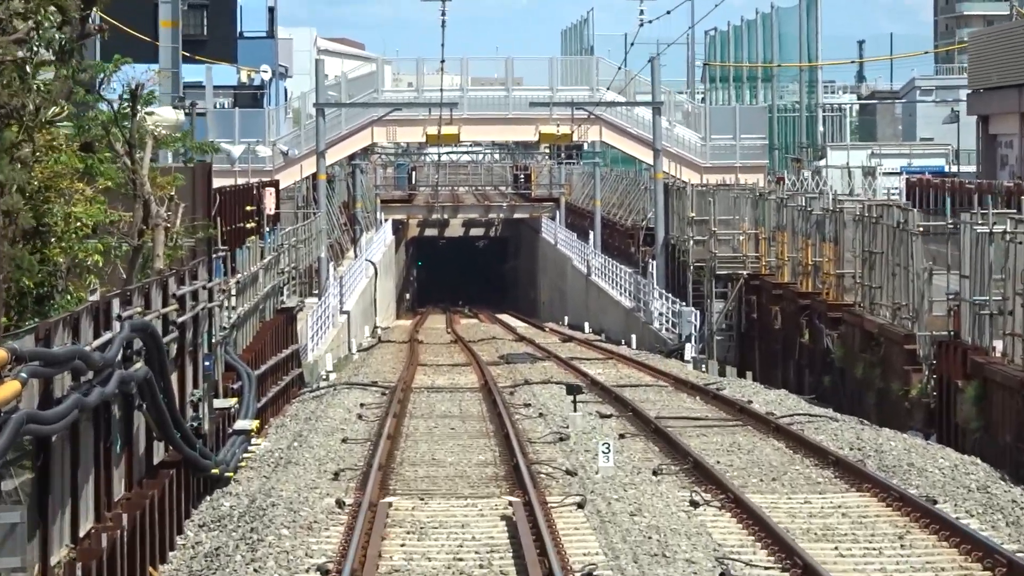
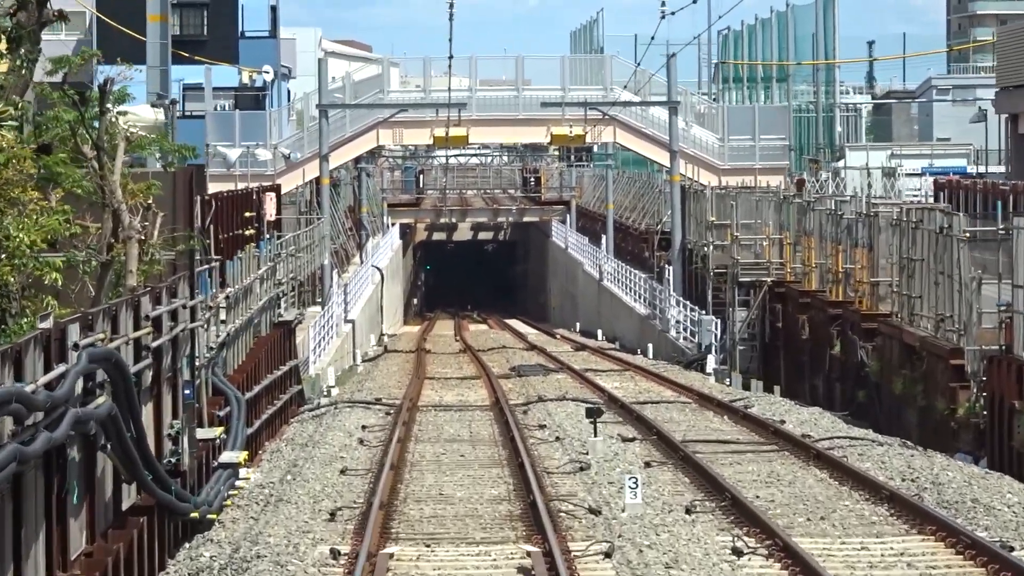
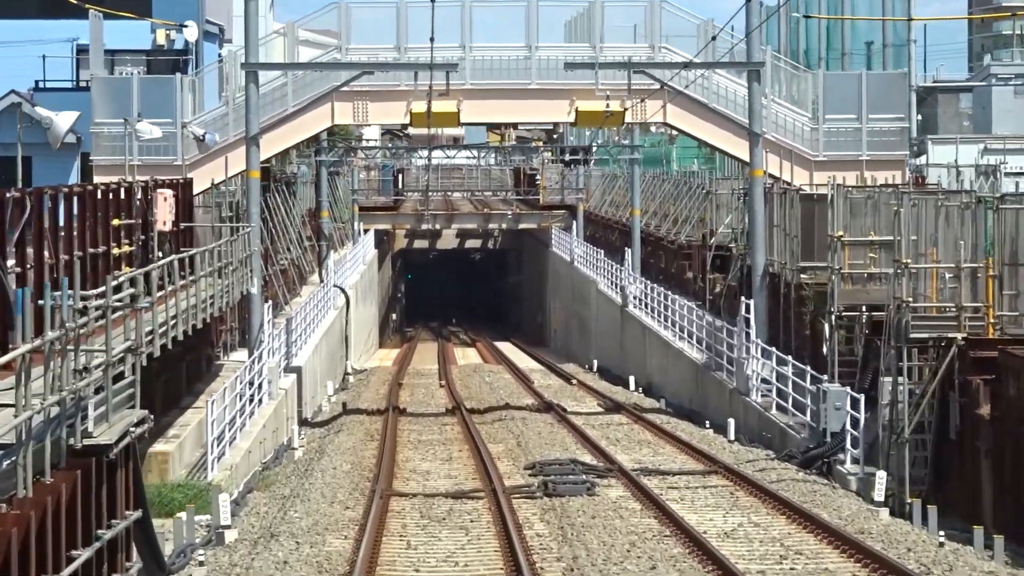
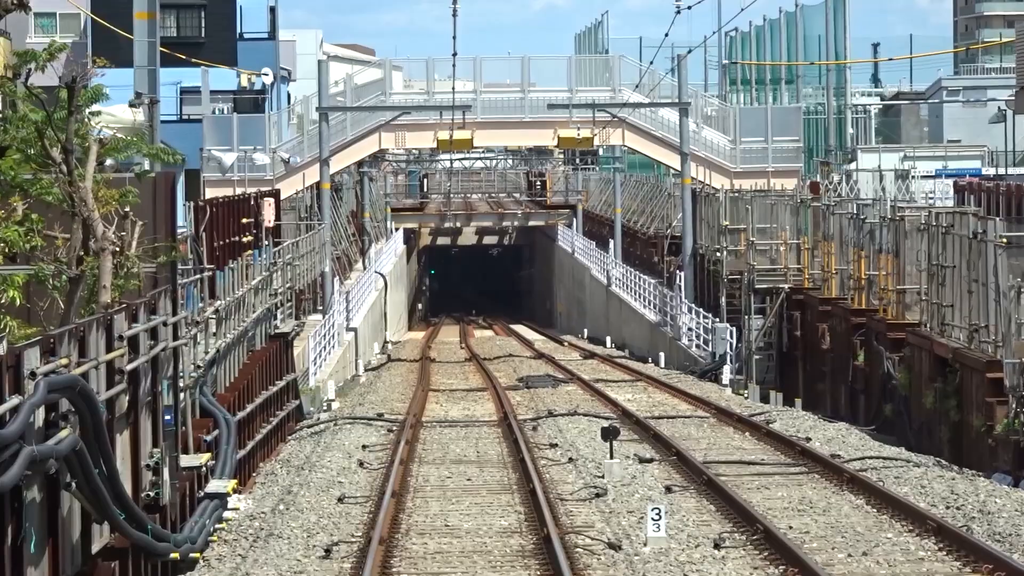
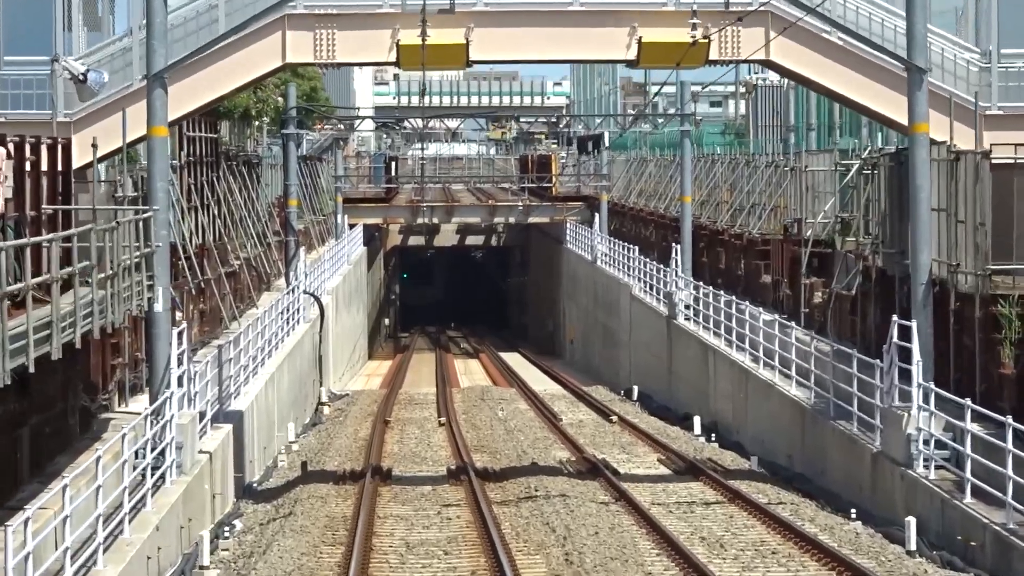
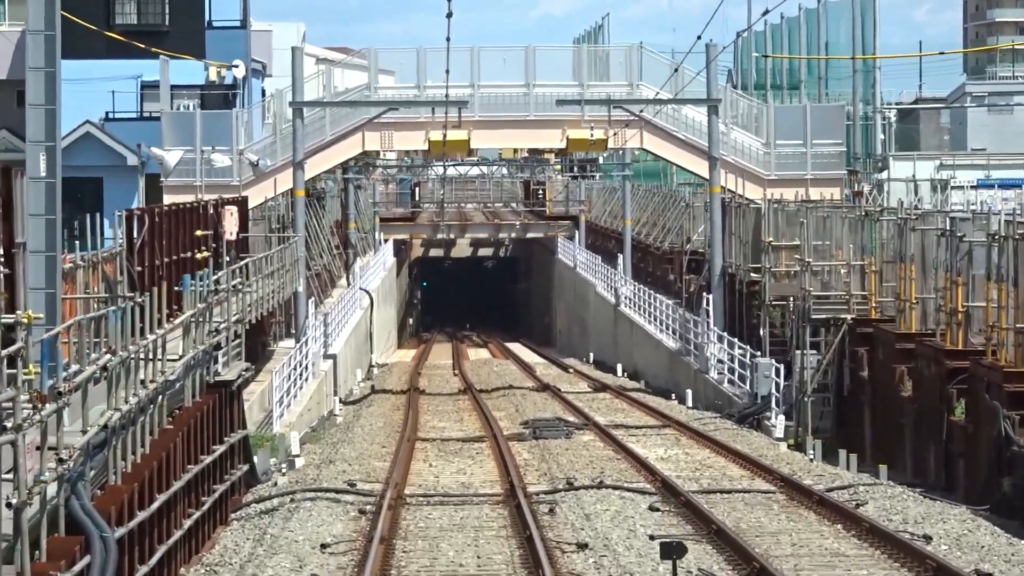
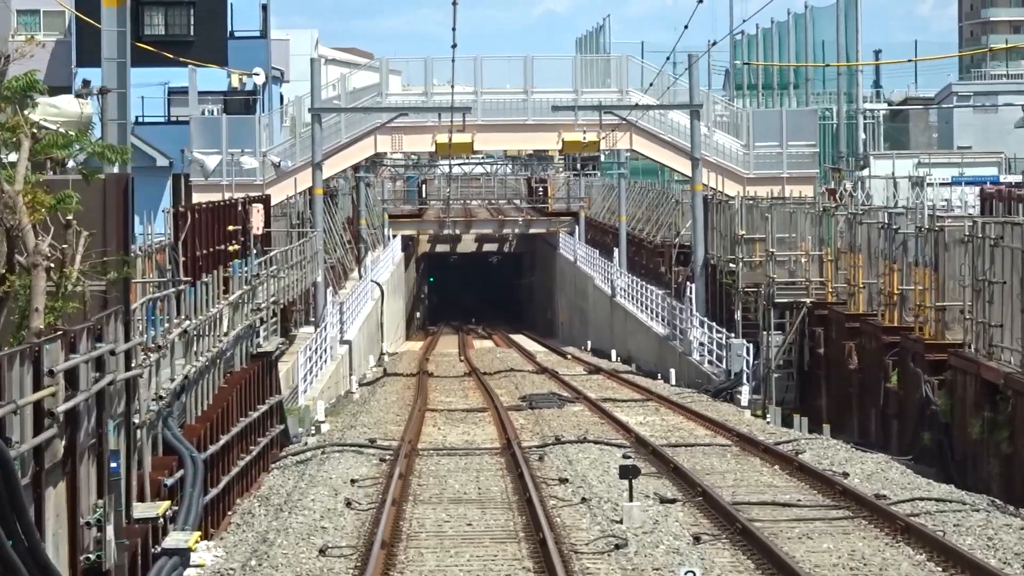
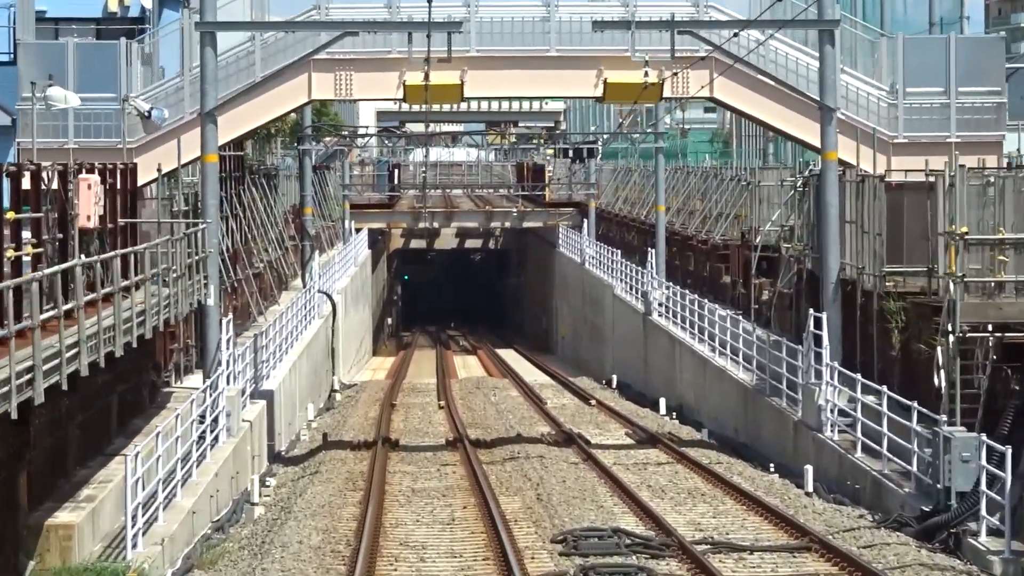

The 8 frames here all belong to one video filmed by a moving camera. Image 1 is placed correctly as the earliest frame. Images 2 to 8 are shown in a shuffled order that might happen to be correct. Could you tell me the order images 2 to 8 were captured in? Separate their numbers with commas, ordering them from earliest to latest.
2, 4, 7, 6, 3, 8, 5
